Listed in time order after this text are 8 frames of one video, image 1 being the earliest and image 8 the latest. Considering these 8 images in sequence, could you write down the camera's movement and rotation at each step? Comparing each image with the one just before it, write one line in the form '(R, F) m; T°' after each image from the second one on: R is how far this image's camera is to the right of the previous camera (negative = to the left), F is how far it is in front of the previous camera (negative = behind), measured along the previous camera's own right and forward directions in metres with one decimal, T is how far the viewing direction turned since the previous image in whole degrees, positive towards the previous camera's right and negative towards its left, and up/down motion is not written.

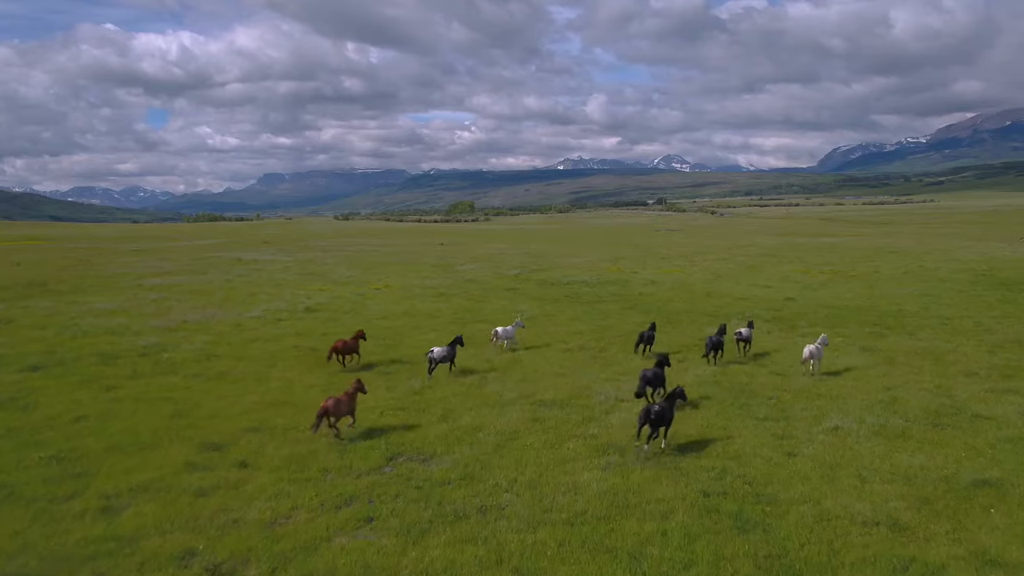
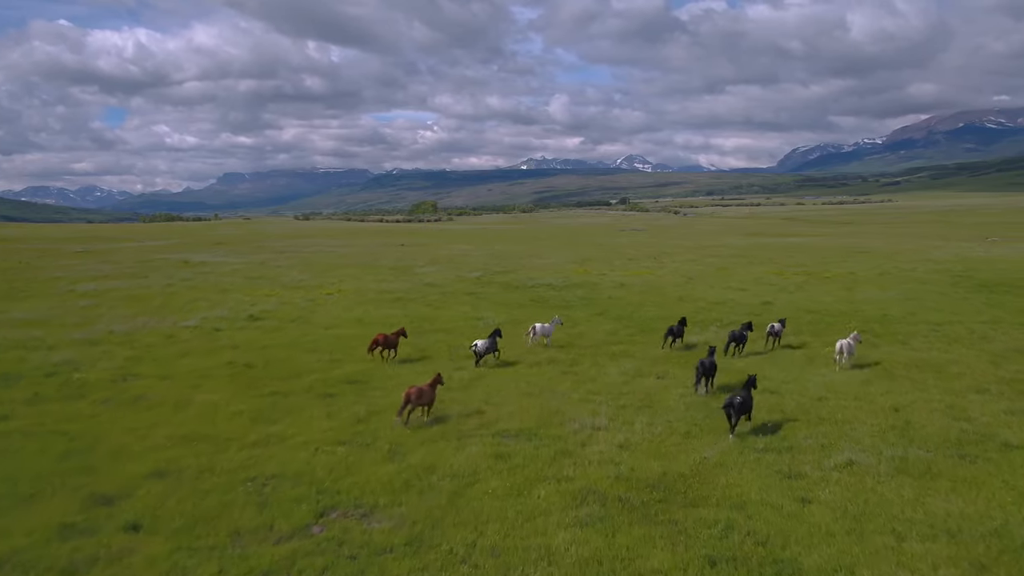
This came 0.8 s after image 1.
(+0.1, +3.0) m; +2°
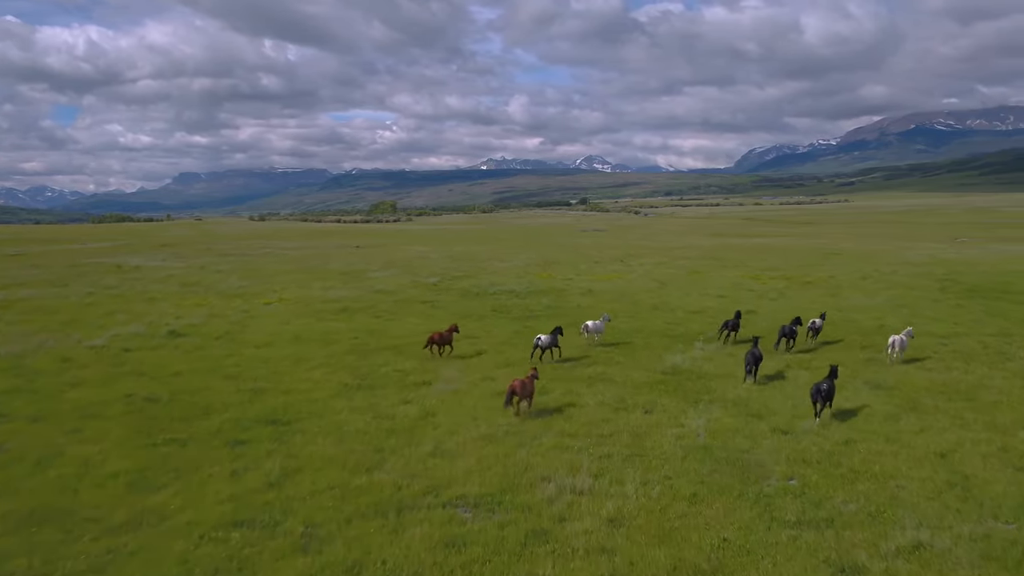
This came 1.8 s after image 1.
(+0.1, +4.3) m; +3°
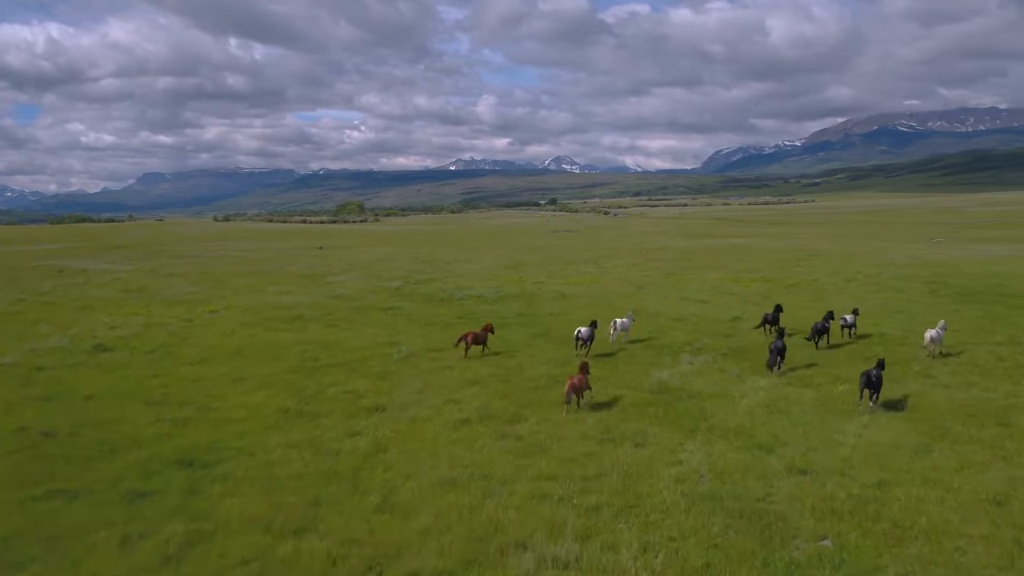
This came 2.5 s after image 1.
(+0.1, +3.2) m; +2°
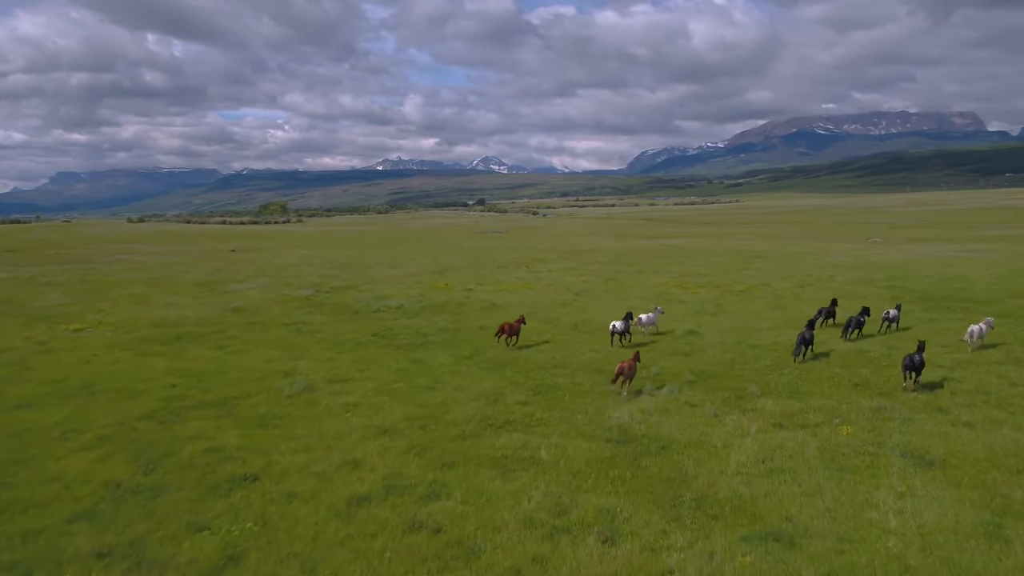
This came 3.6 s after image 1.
(+0.2, +5.3) m; +5°
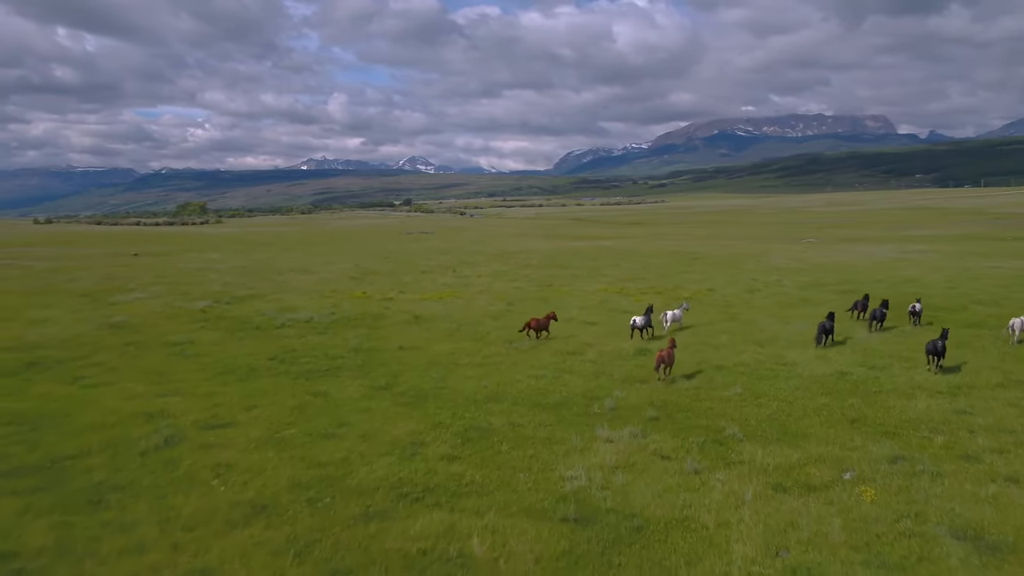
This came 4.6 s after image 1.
(+0.1, +4.7) m; +5°
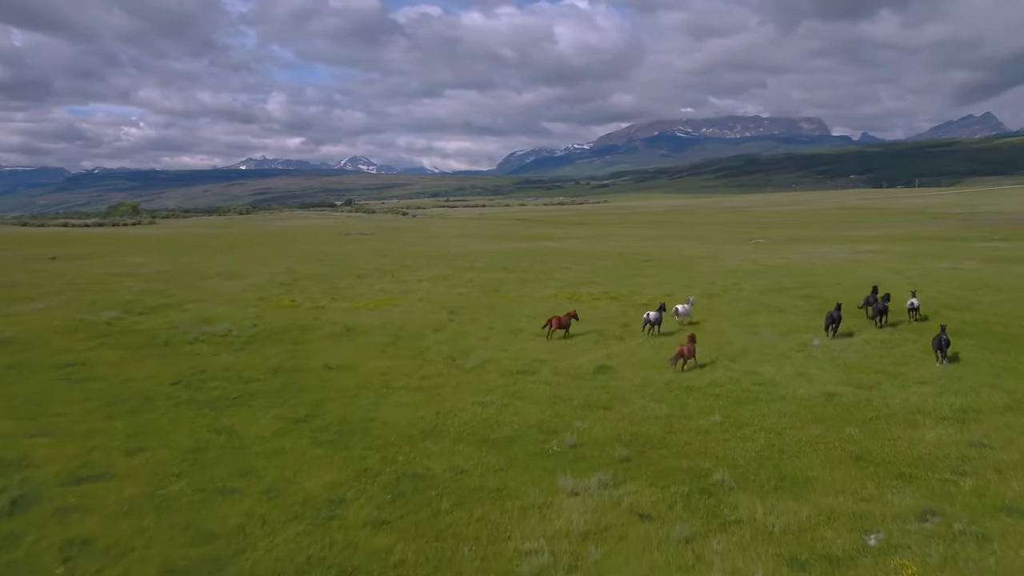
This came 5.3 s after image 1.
(0.0, +3.4) m; +4°
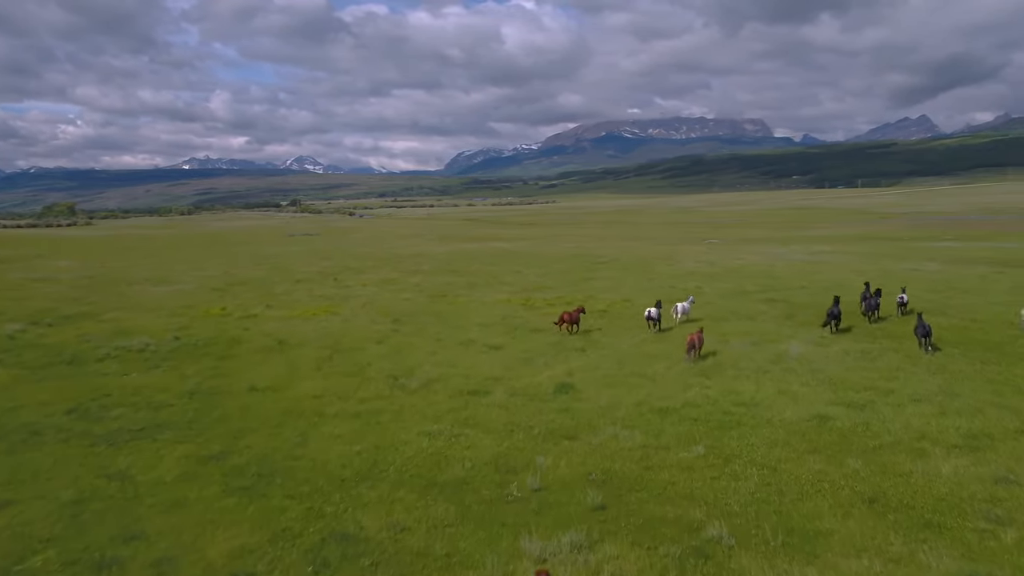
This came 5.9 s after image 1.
(0.0, +2.8) m; +3°
